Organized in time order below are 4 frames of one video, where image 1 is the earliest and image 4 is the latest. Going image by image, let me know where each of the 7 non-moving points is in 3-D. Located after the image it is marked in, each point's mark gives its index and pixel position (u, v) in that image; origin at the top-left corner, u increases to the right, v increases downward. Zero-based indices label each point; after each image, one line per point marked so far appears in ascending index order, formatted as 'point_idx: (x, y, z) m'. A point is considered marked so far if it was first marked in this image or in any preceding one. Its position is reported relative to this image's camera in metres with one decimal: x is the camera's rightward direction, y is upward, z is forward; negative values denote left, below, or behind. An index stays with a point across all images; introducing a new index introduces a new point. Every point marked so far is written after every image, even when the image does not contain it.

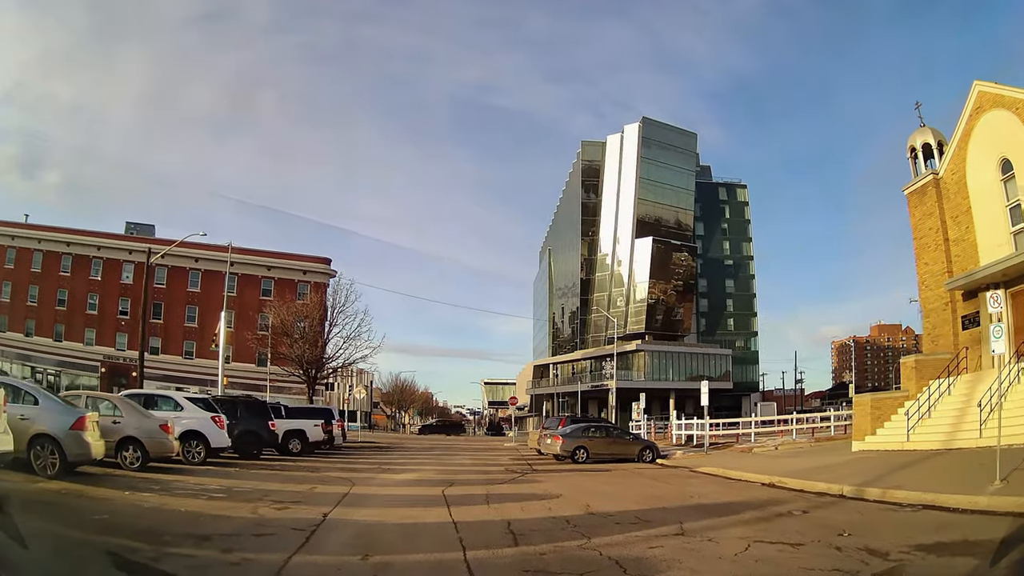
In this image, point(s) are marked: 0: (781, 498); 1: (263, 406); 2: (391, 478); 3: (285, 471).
0: (+4.9, -3.8, +11.3) m
1: (-6.2, -2.9, +15.4) m
2: (-2.3, -3.8, +12.6) m
3: (-4.7, -3.8, +13.0) m
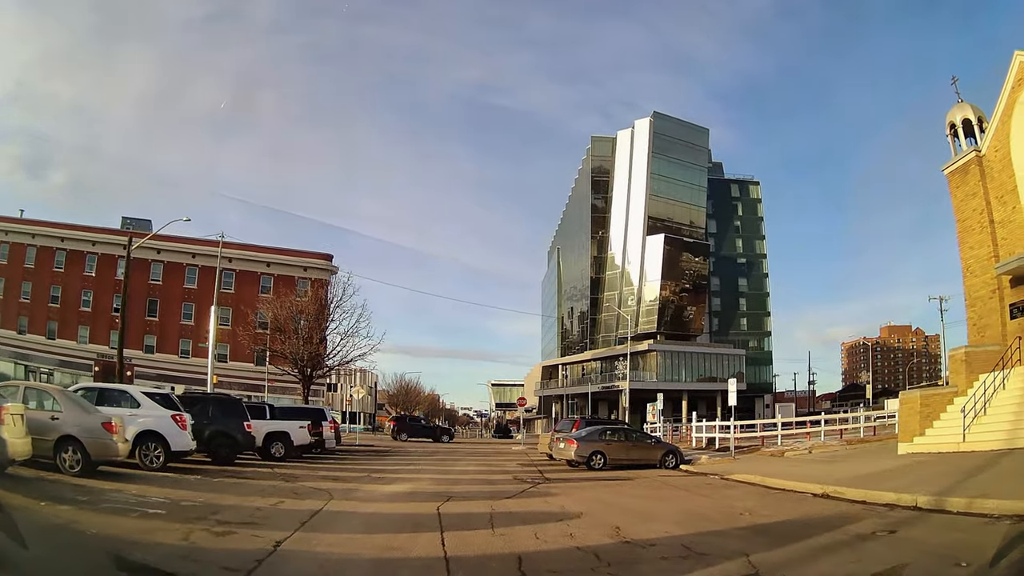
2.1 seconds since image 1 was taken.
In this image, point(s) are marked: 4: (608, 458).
0: (+5.0, -3.4, +9.4) m
1: (-6.0, -2.5, +13.6) m
2: (-2.2, -3.4, +10.8) m
3: (-4.6, -3.4, +11.2) m
4: (+2.6, -4.6, +17.0) m
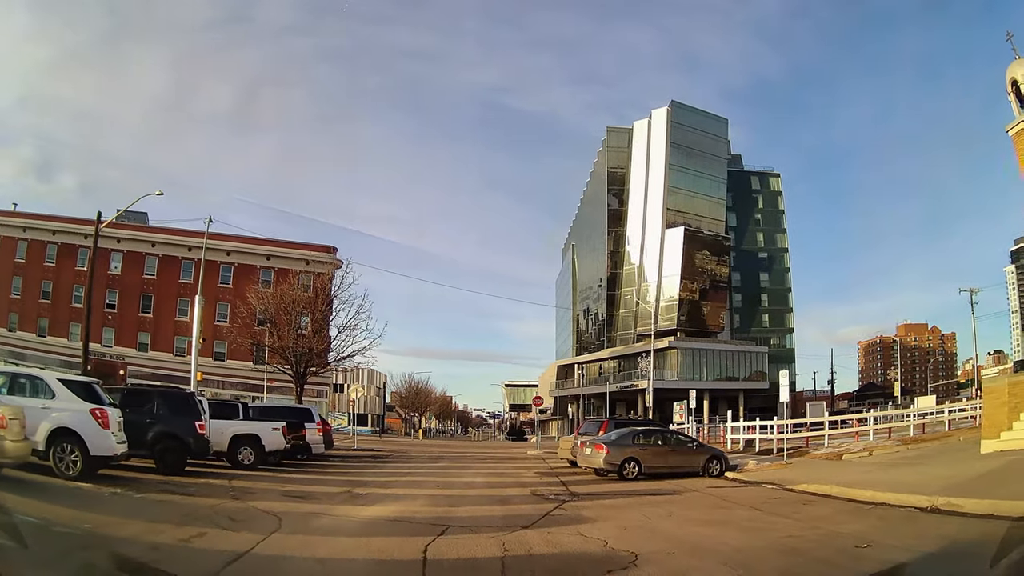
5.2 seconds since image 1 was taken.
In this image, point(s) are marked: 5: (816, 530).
0: (+5.3, -2.8, +6.6) m
1: (-5.7, -2.0, +11.1) m
2: (-1.9, -2.9, +8.1) m
3: (-4.3, -2.9, +8.7) m
4: (+3.0, -4.0, +14.3) m
5: (+3.9, -3.1, +8.1) m
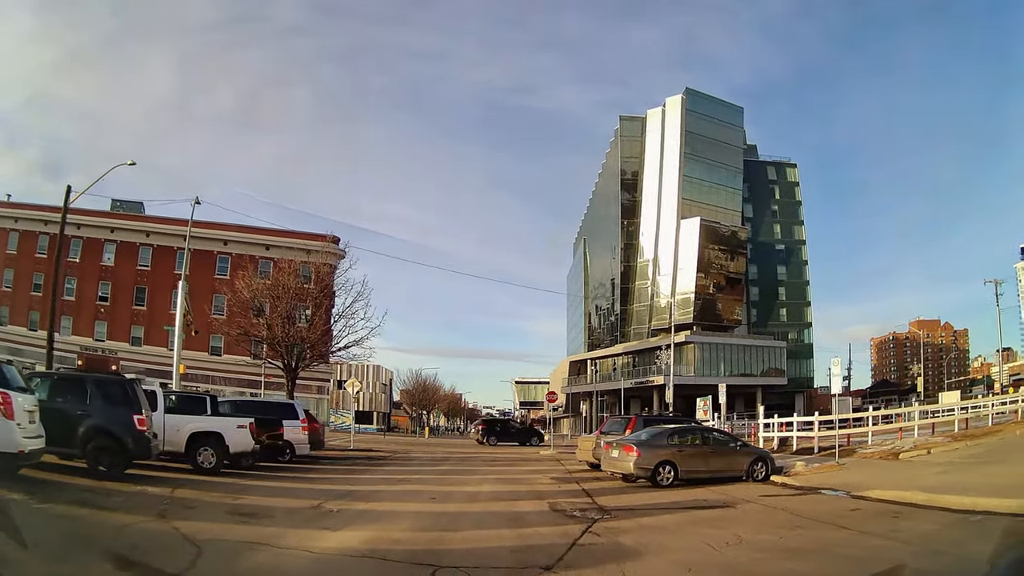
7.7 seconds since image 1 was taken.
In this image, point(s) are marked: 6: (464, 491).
0: (+5.4, -2.3, +4.4) m
1: (-5.5, -1.5, +9.1) m
2: (-1.8, -2.4, +6.1) m
3: (-4.2, -2.4, +6.6) m
4: (+3.3, -3.5, +12.2) m
5: (+4.1, -2.6, +6.0) m
6: (-0.8, -3.2, +10.0) m
